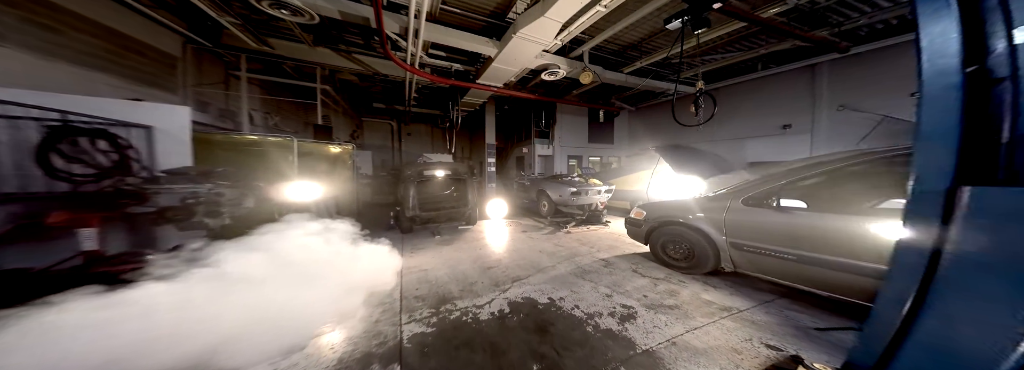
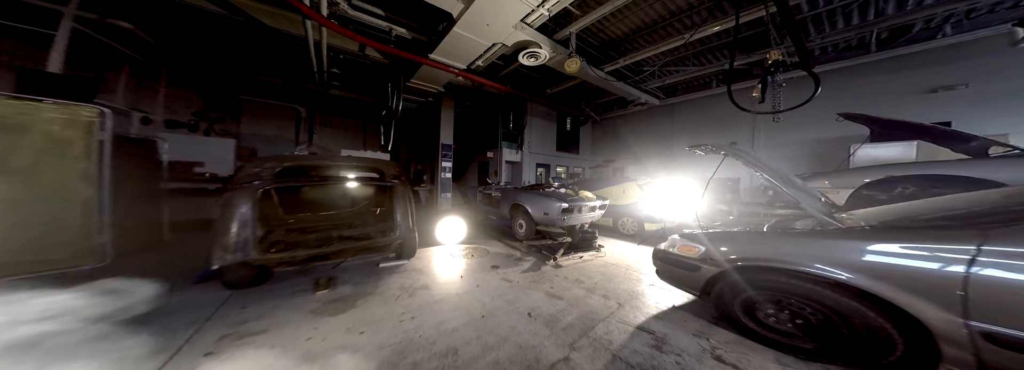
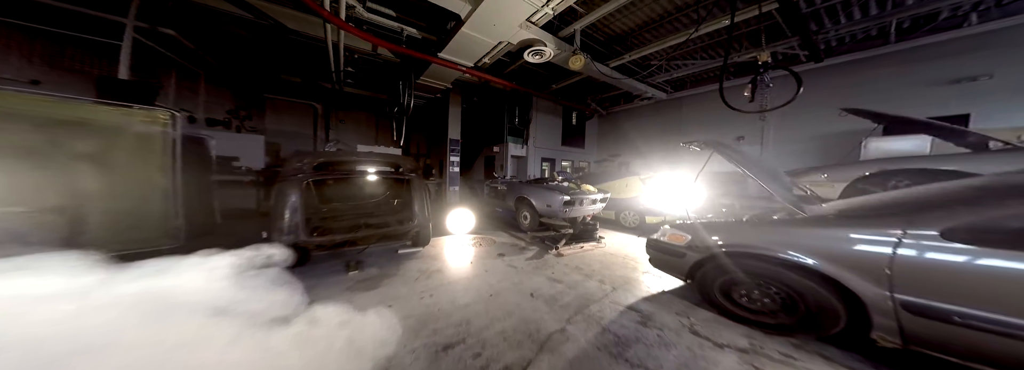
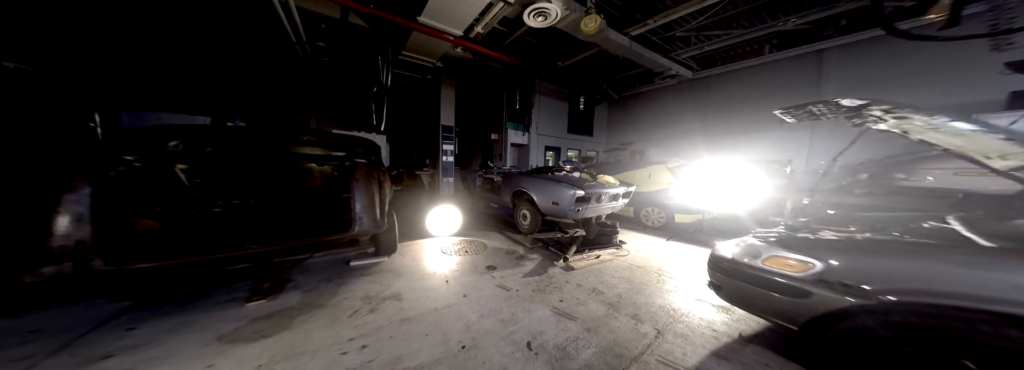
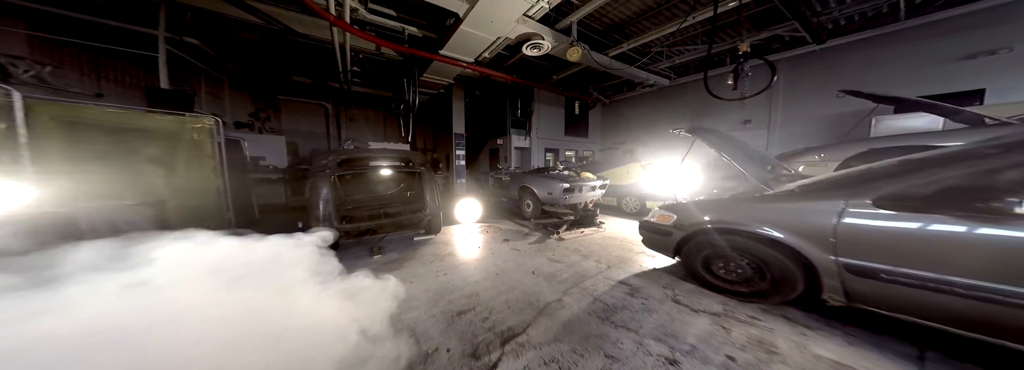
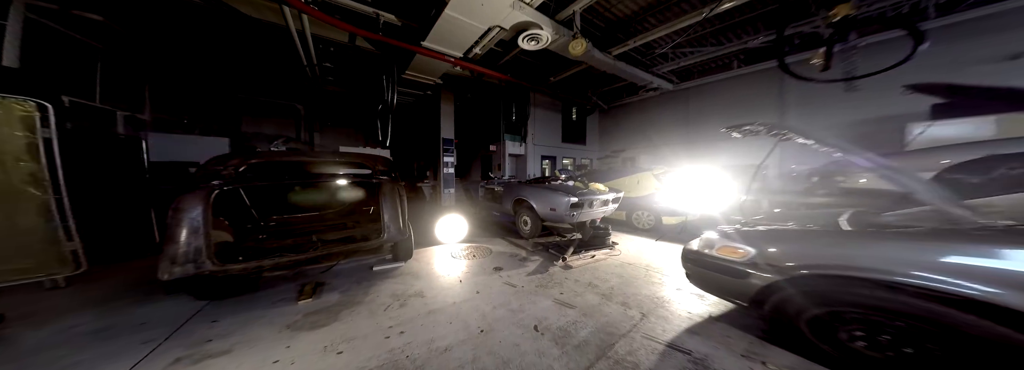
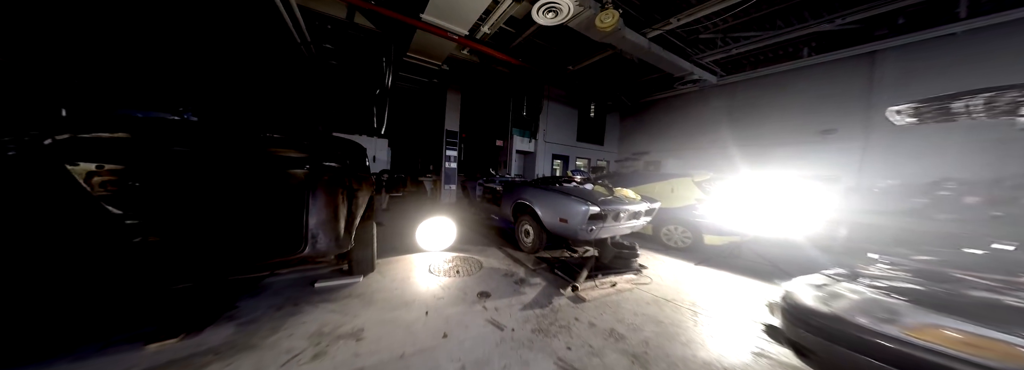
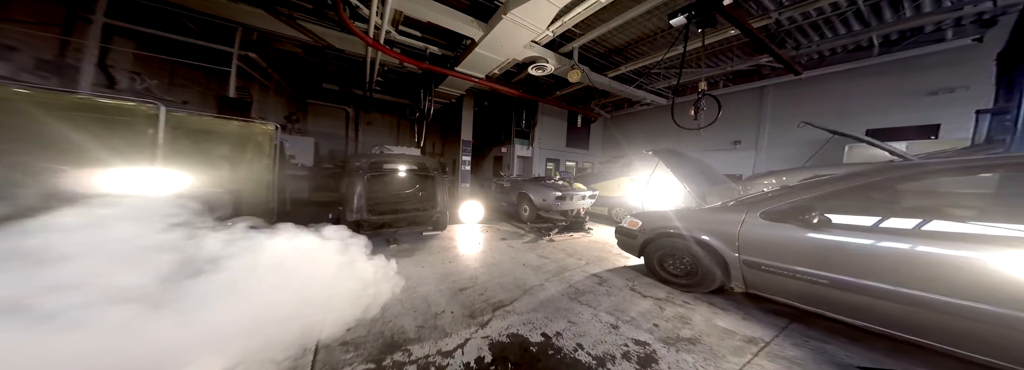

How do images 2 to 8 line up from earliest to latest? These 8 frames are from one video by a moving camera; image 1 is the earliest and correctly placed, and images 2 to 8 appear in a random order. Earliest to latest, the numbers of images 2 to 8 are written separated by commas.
8, 5, 3, 2, 6, 4, 7
